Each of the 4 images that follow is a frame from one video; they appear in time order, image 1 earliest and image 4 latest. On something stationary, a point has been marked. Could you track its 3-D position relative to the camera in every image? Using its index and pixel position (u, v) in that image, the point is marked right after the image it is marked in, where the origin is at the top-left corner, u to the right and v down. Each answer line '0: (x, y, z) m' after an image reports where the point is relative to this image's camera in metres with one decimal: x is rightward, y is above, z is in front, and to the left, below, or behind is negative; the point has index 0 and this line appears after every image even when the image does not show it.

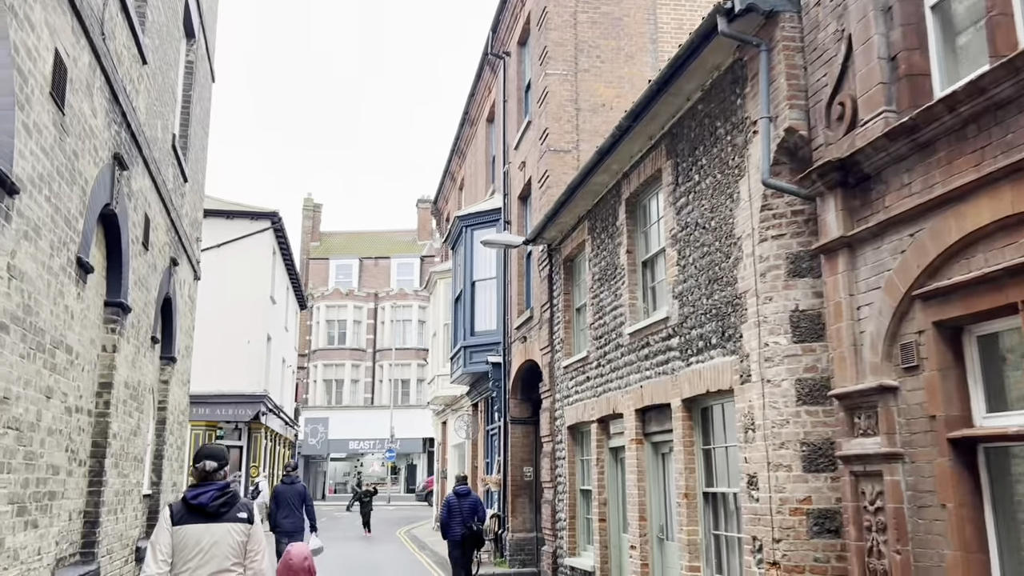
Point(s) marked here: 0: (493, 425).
0: (-0.4, -3.0, +18.3) m
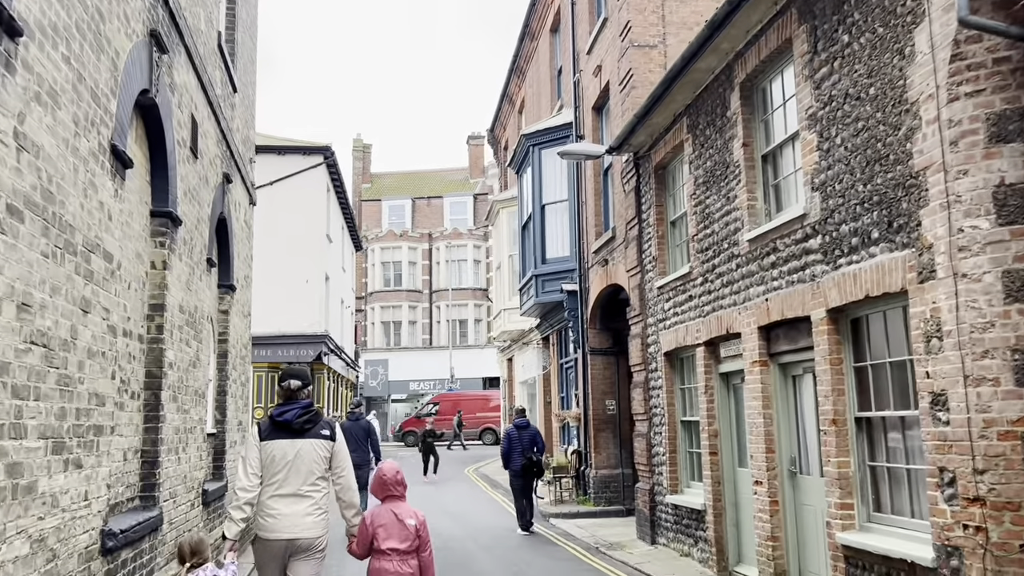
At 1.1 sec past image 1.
0: (+1.1, -1.4, +17.1) m
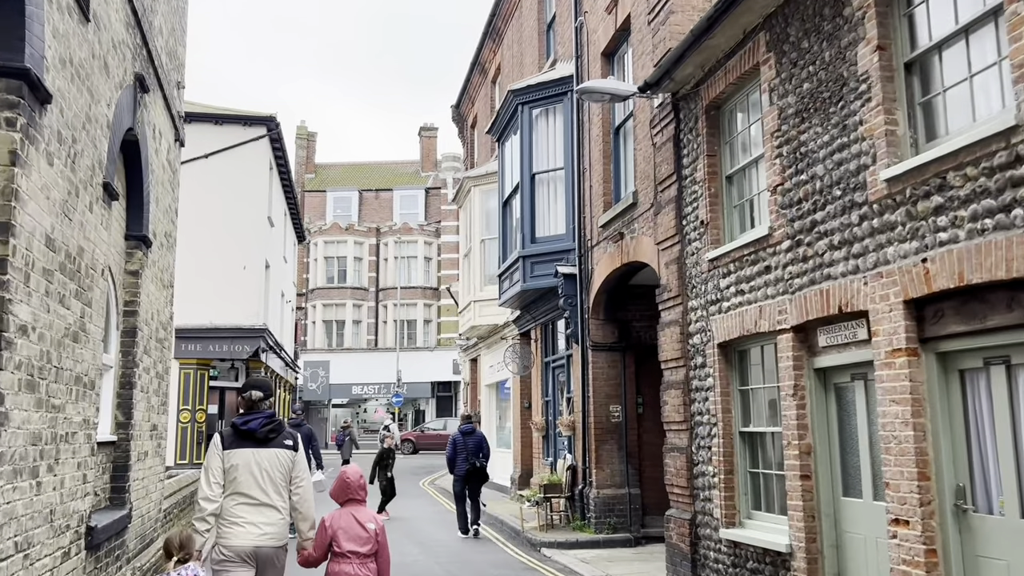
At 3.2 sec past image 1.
0: (+0.8, -1.2, +14.5) m
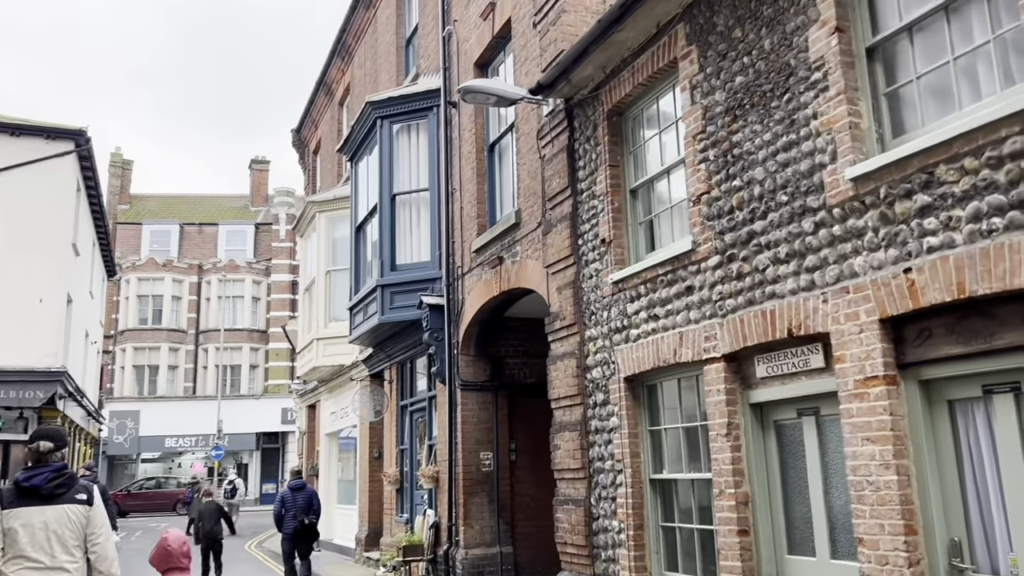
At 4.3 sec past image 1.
0: (-1.5, -1.7, +13.0) m
